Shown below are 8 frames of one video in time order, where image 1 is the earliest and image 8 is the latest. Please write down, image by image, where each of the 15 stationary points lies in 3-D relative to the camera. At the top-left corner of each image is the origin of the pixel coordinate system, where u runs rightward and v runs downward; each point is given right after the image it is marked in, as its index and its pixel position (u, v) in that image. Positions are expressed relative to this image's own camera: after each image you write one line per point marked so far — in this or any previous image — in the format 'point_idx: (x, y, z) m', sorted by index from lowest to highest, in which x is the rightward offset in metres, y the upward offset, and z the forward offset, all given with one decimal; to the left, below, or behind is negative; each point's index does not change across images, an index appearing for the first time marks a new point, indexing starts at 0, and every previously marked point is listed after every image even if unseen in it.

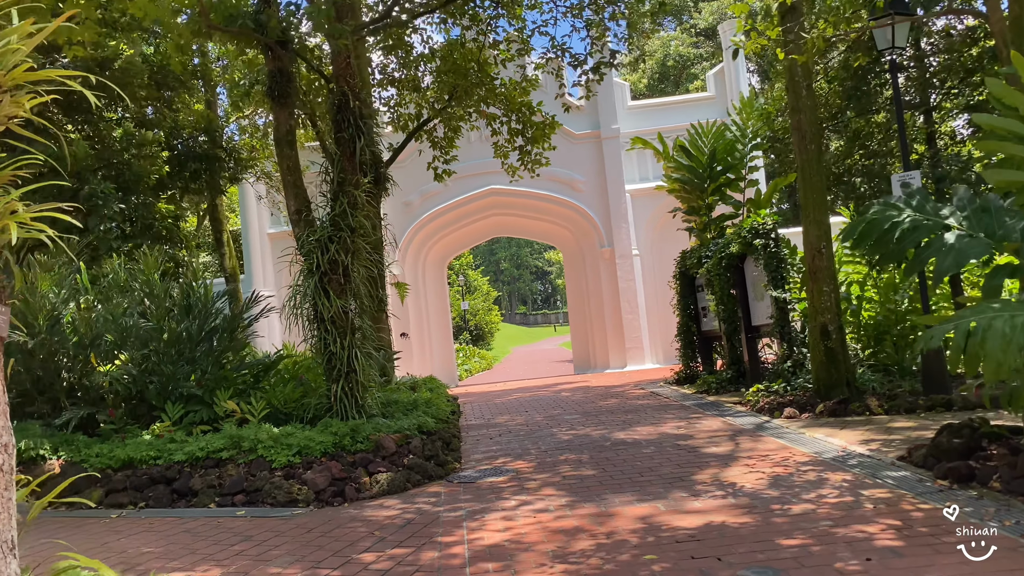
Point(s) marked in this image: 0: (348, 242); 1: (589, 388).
0: (-1.4, +0.4, +6.9) m
1: (+1.0, -1.4, +11.8) m
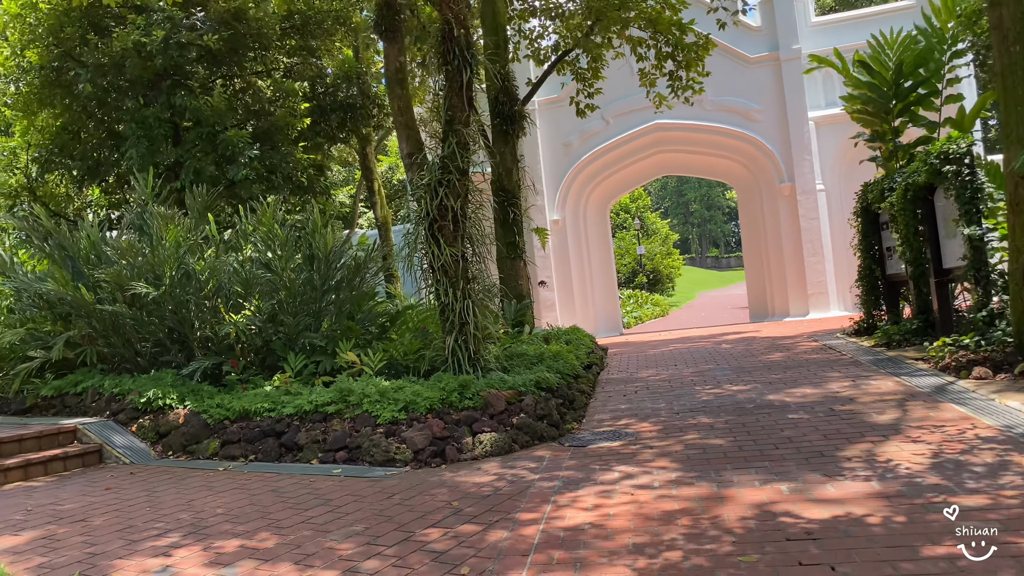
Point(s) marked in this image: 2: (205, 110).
0: (-0.4, +0.8, +6.4) m
1: (+3.0, -0.6, +10.7) m
2: (-3.0, +1.8, +8.4) m
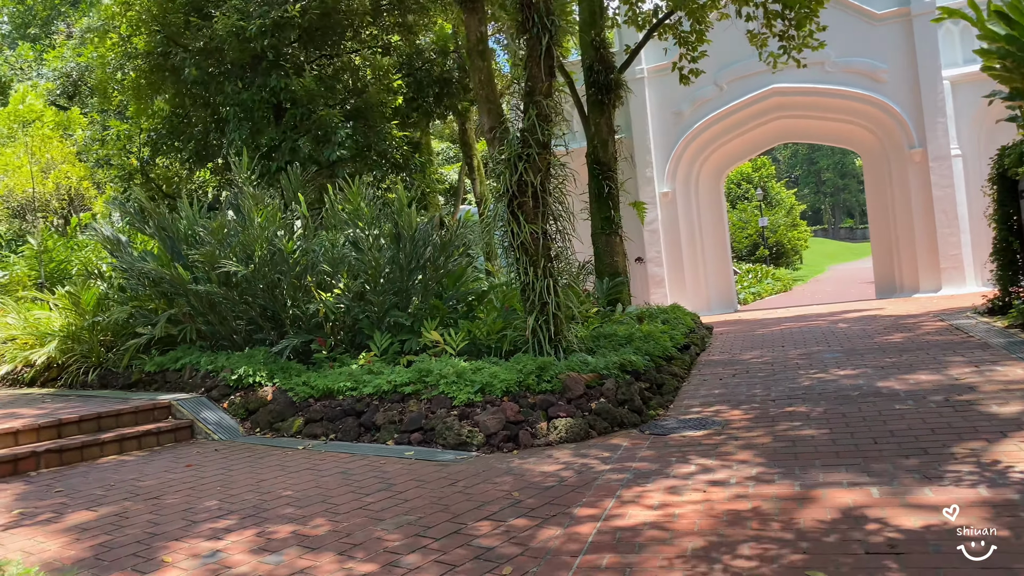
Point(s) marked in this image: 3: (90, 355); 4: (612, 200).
0: (+0.2, +0.9, +6.2) m
1: (+4.2, -0.4, +10.0) m
2: (-2.1, +2.0, +8.5) m
3: (-4.0, -0.6, +8.0) m
4: (+1.1, +0.9, +8.9) m
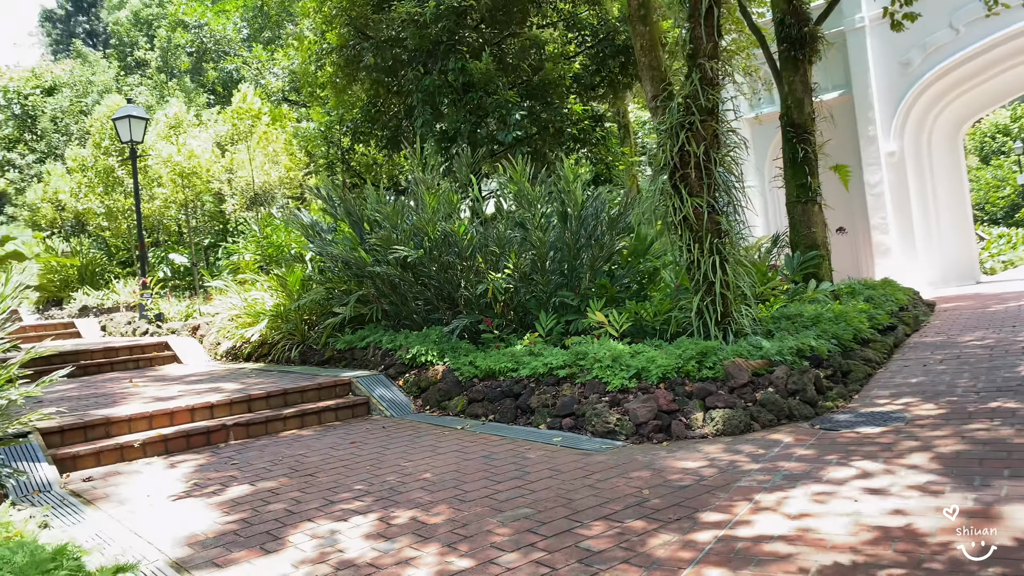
0: (+1.3, +1.1, +5.8) m
1: (+6.2, 0.0, +8.4) m
2: (-0.3, +2.2, +8.6) m
3: (-2.2, -0.5, +8.7) m
4: (+2.9, +1.2, +8.2) m
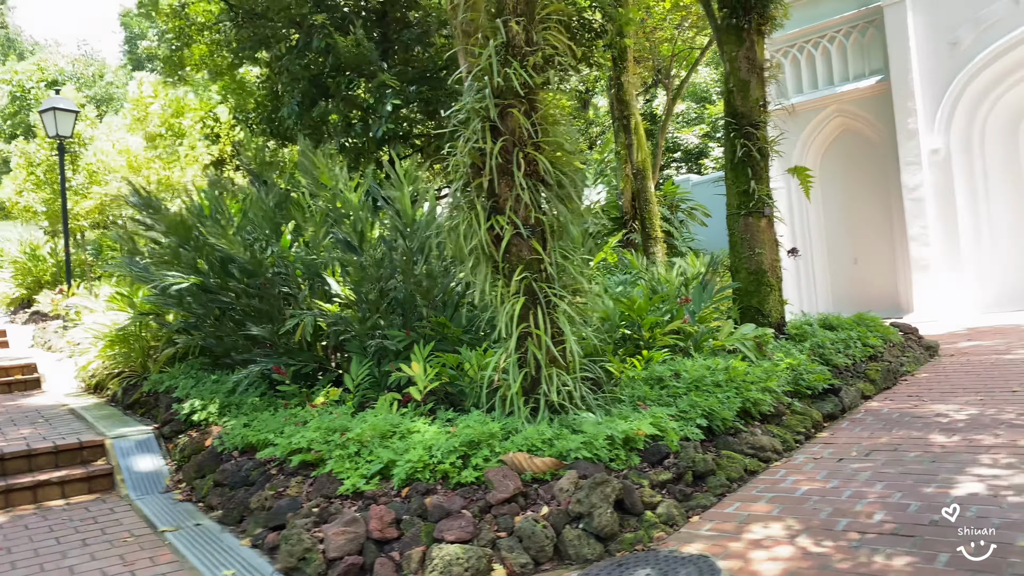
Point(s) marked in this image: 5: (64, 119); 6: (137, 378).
0: (0.0, +0.8, +4.1) m
1: (+5.1, -0.4, +6.2) m
2: (-1.3, +2.0, +7.0) m
3: (-3.2, -0.6, +7.3) m
4: (+1.8, +0.9, +6.3) m
5: (-6.1, +2.3, +11.6) m
6: (-3.2, -0.8, +7.3) m
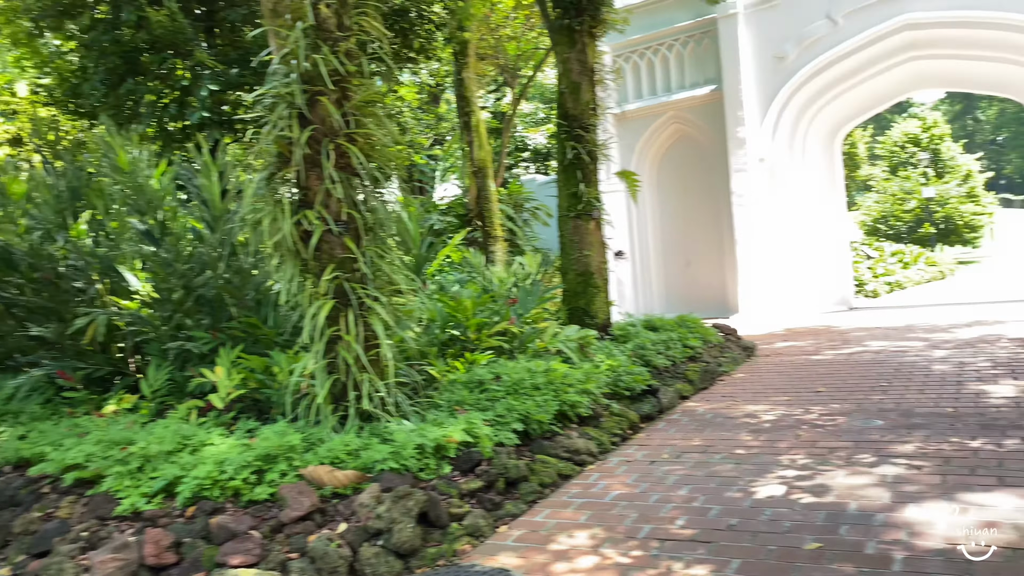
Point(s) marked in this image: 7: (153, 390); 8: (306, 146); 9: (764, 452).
0: (-0.9, +0.8, +3.8) m
1: (+3.8, -0.4, +6.8) m
2: (-2.7, +2.0, +6.5) m
3: (-4.6, -0.6, +6.5) m
4: (+0.5, +0.9, +6.3) m
5: (-8.1, +2.4, +10.2) m
6: (-4.6, -0.7, +6.5) m
7: (-2.0, -0.6, +4.7) m
8: (-0.9, +0.6, +3.8) m
9: (+1.3, -0.8, +4.2) m
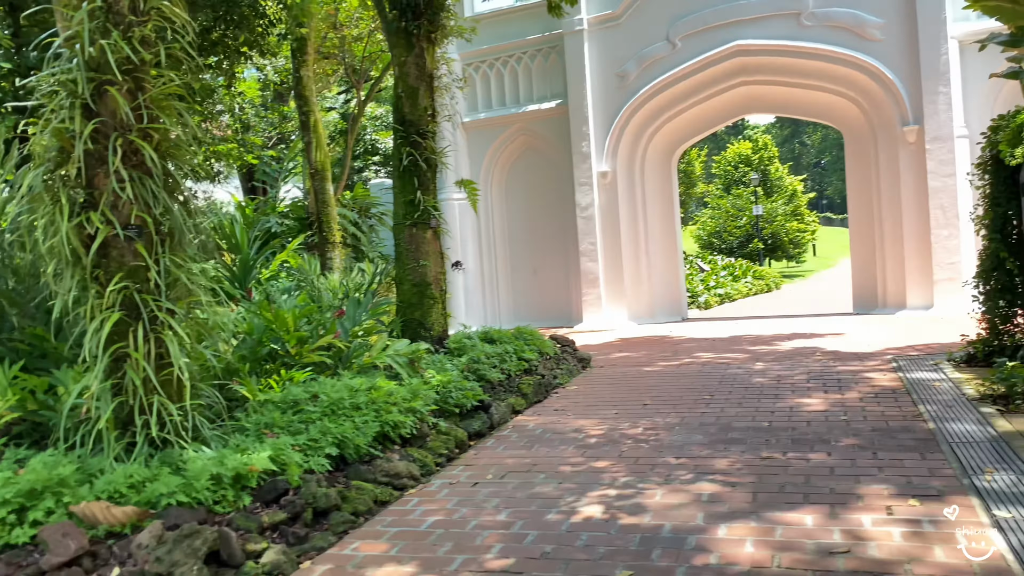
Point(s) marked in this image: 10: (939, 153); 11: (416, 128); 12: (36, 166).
0: (-1.6, +0.8, +3.4) m
1: (+2.5, -0.6, +7.1) m
2: (-3.8, +2.0, +5.7) m
3: (-5.8, -0.6, +5.4) m
4: (-0.7, +0.8, +6.1) m
5: (-9.8, +2.5, +8.5) m
6: (-5.7, -0.7, +5.4) m
7: (-2.9, -0.6, +4.1) m
8: (-1.6, +0.6, +3.4) m
9: (+0.4, -0.9, +4.2) m
10: (+4.9, +1.6, +9.9) m
11: (-0.7, +1.1, +6.1) m
12: (-1.9, +0.5, +3.4) m
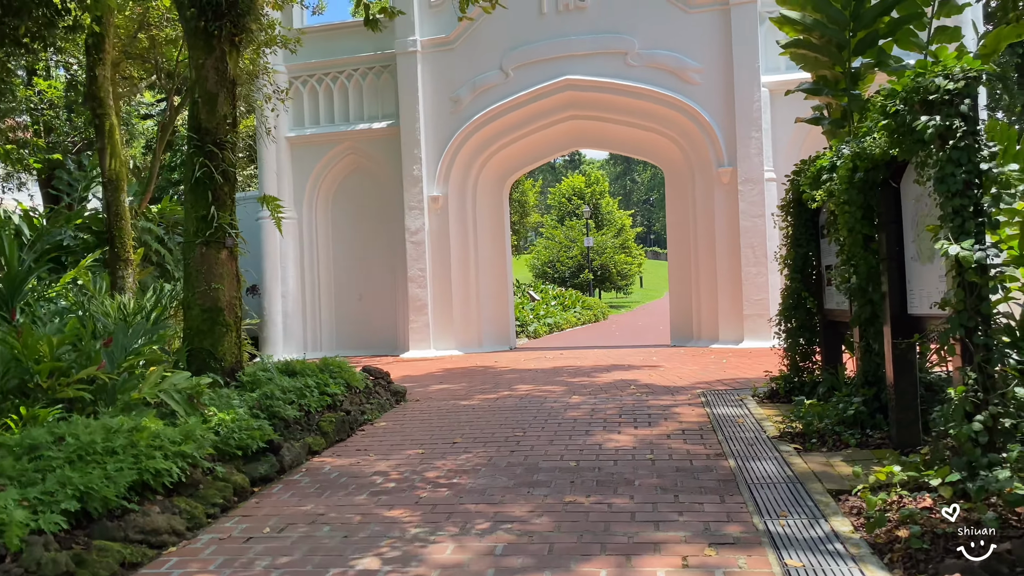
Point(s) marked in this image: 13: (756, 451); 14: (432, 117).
0: (-2.4, +0.7, +2.7) m
1: (+0.9, -0.8, +7.1) m
2: (-4.9, +1.9, +4.7) m
3: (-6.9, -0.6, +3.9) m
4: (-1.9, +0.6, +5.6) m
5: (-11.3, +2.5, +6.3) m
6: (-6.8, -0.7, +3.9) m
7: (-3.8, -0.7, +3.1) m
8: (-2.4, +0.5, +2.7) m
9: (-0.6, -1.0, +3.8) m
10: (+2.8, +1.1, +10.4) m
11: (-2.0, +1.0, +5.6) m
12: (-2.7, +0.4, +2.7) m
13: (+1.3, -0.9, +4.6) m
14: (-1.1, +2.3, +11.3) m
